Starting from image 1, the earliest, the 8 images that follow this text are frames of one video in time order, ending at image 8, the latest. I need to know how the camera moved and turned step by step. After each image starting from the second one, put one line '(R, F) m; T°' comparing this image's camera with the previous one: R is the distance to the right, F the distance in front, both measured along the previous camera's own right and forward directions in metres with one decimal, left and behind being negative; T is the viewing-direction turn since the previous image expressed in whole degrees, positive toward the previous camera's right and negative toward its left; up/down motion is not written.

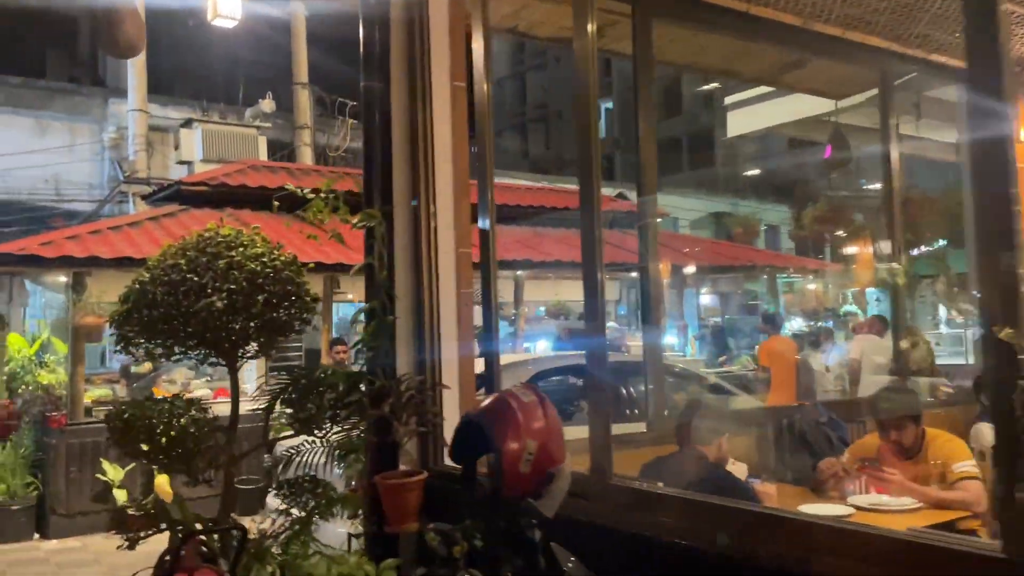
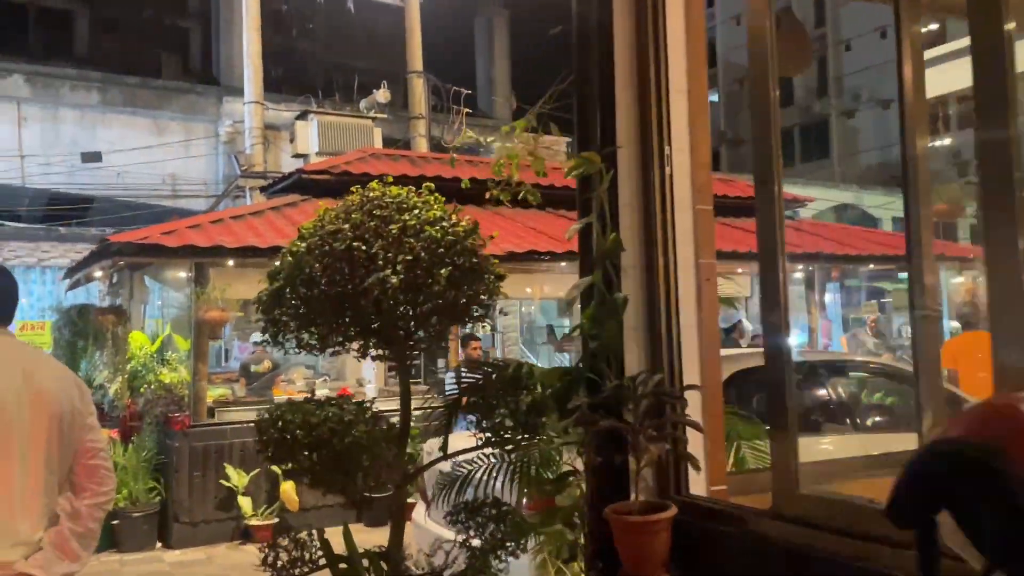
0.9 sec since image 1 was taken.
(-0.5, +0.7) m; -6°
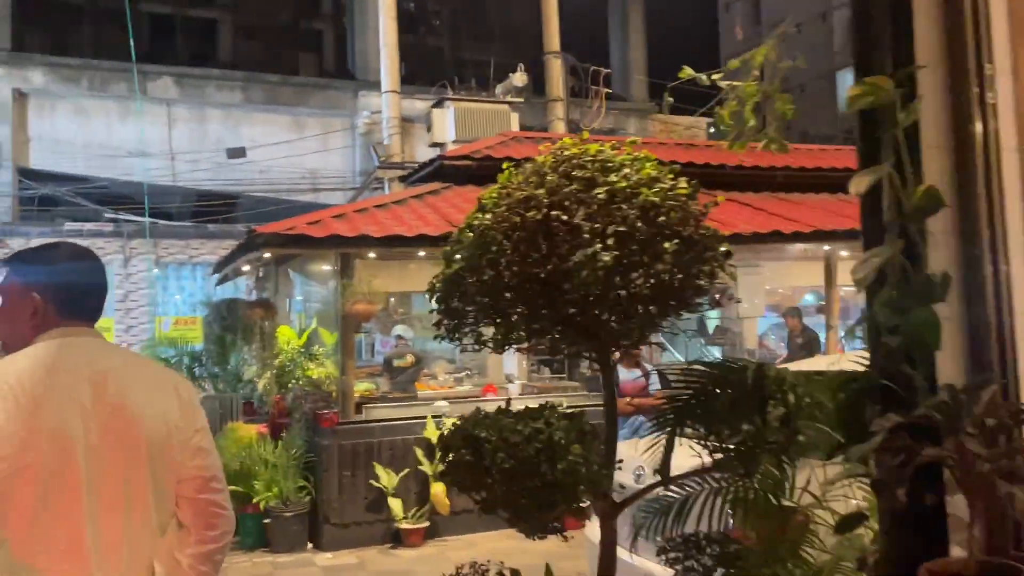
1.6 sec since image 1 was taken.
(-0.3, +0.5) m; -9°
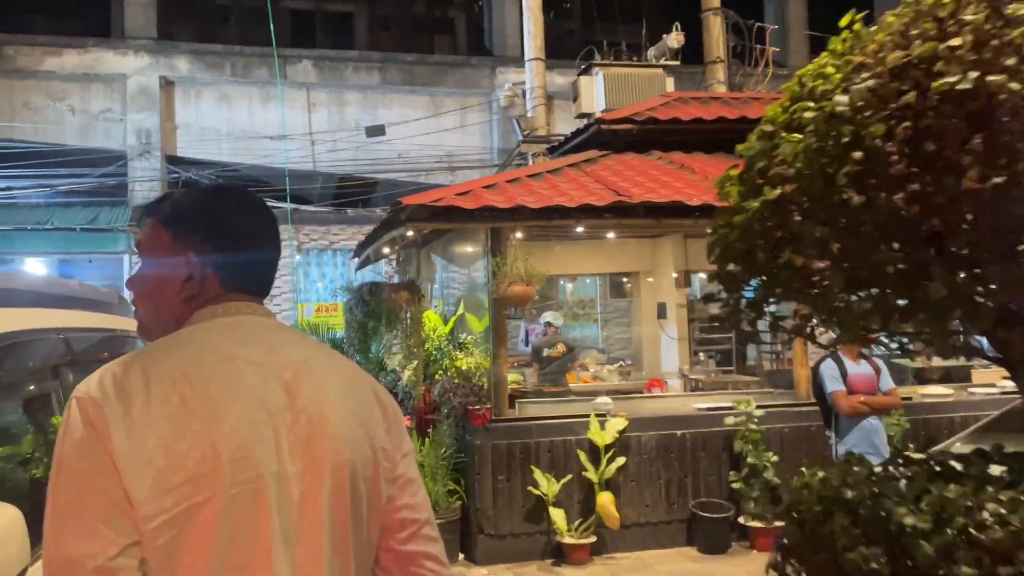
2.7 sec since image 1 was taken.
(-0.3, +0.8) m; -9°
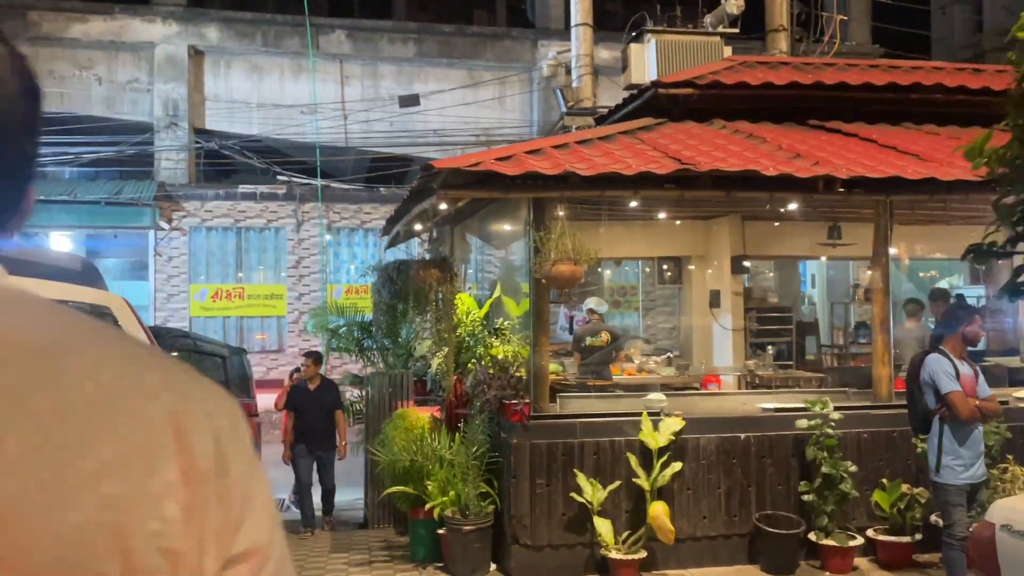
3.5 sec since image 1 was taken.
(-0.1, +0.7) m; -2°
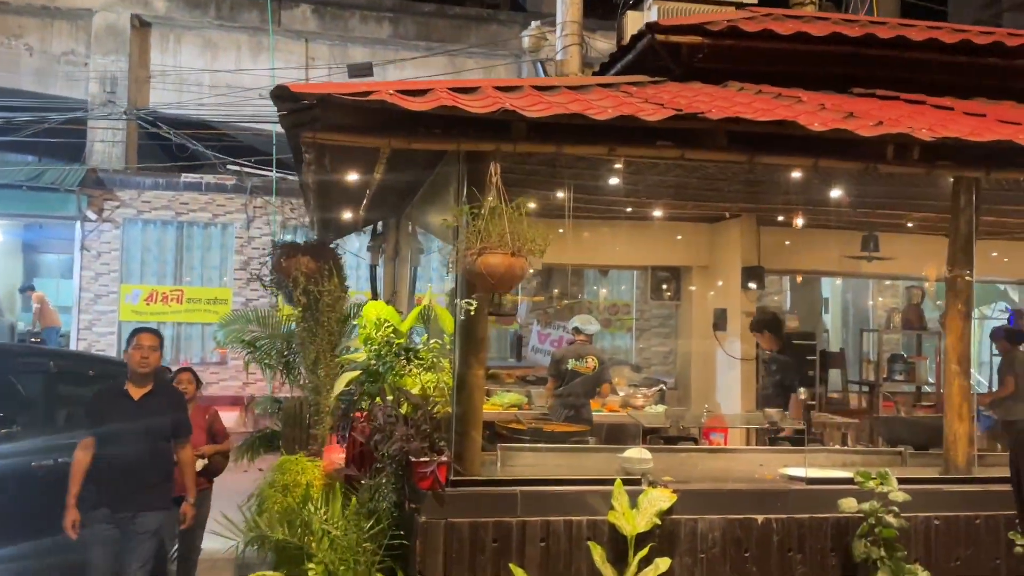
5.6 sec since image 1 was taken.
(+0.3, +1.6) m; 0°
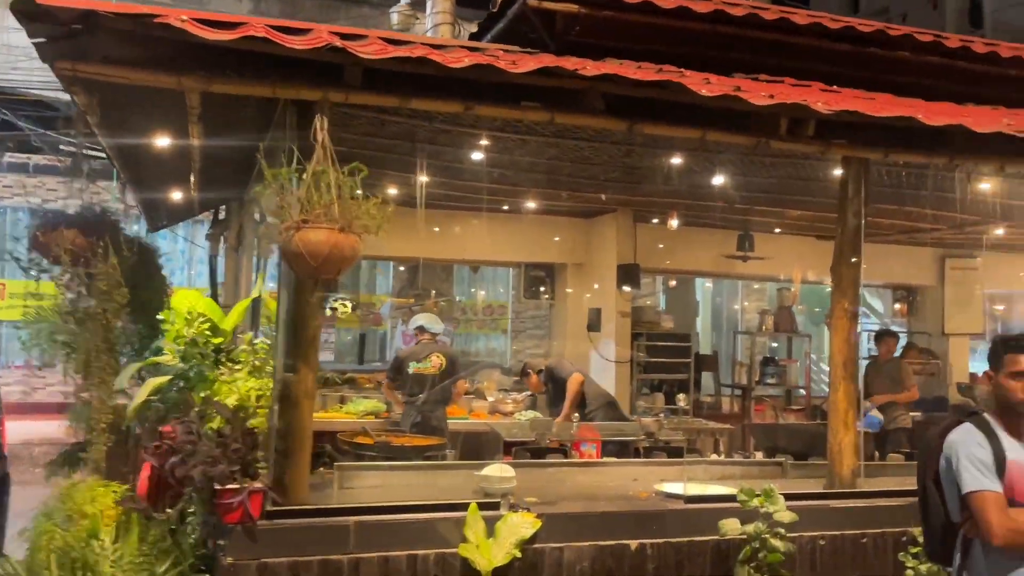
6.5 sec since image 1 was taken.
(+0.1, +0.5) m; +8°
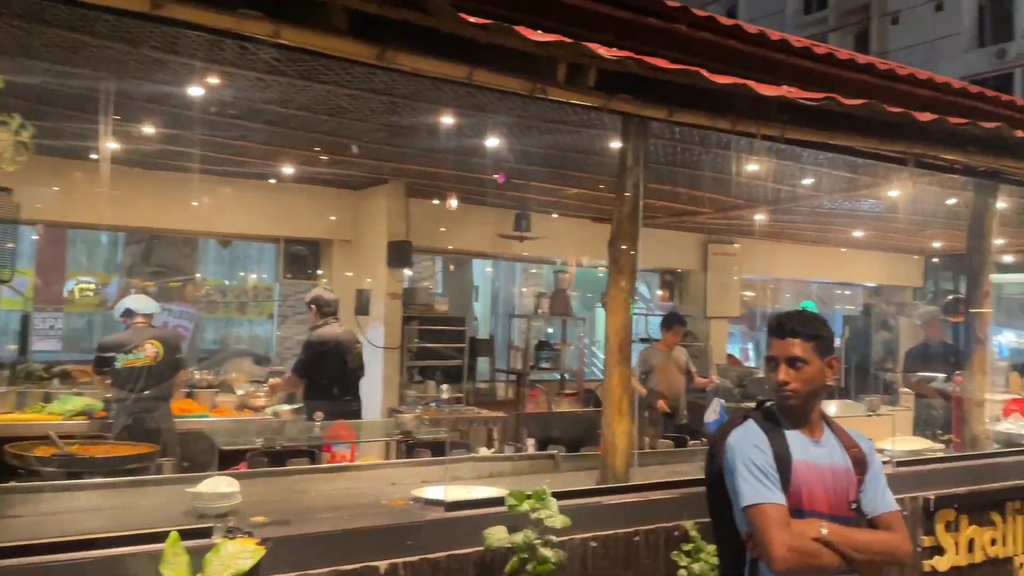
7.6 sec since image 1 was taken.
(+0.2, +0.5) m; +15°
